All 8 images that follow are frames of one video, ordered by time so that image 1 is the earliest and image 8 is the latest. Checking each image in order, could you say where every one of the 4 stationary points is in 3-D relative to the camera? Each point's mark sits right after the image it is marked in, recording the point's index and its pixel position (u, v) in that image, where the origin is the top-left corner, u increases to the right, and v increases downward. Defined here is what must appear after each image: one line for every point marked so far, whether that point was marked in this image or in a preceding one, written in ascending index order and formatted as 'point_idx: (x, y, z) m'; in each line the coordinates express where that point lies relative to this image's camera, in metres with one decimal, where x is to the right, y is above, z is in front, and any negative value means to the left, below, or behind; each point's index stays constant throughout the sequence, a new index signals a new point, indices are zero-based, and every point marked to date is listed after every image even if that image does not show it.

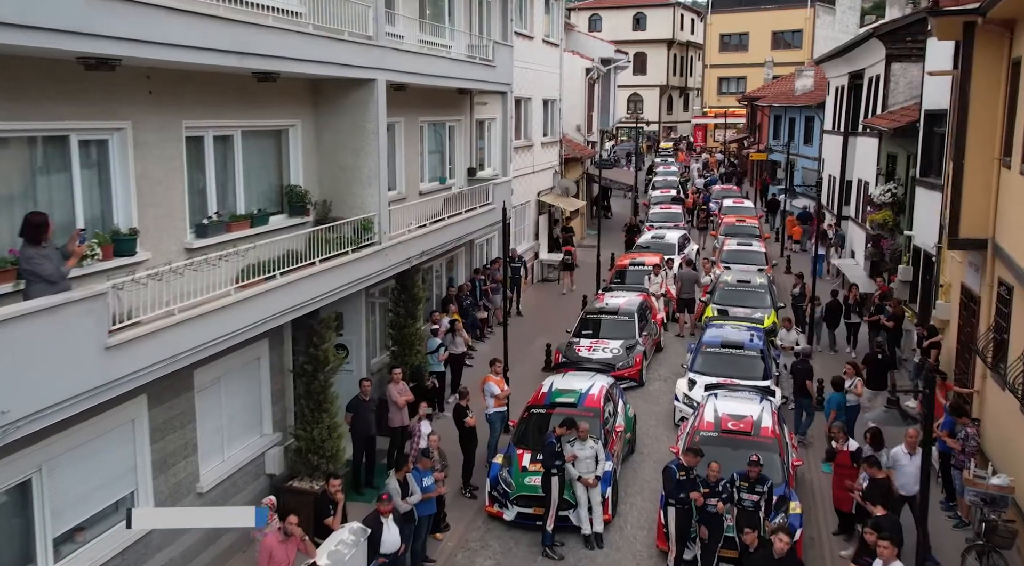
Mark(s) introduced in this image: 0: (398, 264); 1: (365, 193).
0: (-1.8, +0.3, +15.2) m
1: (-2.2, +1.3, +14.0) m
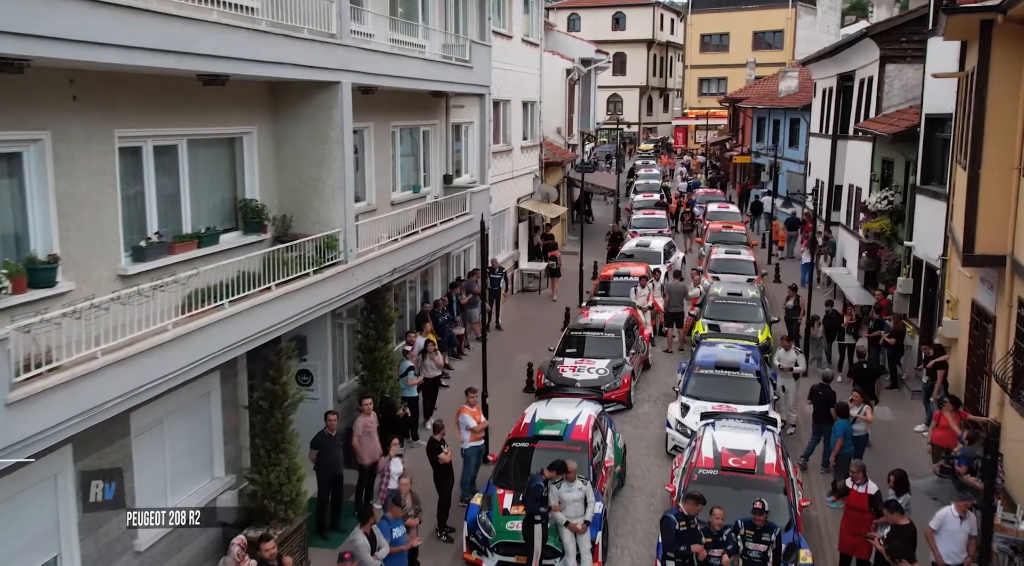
0: (-2.1, 0.0, +13.9) m
1: (-2.4, +1.0, +12.7) m
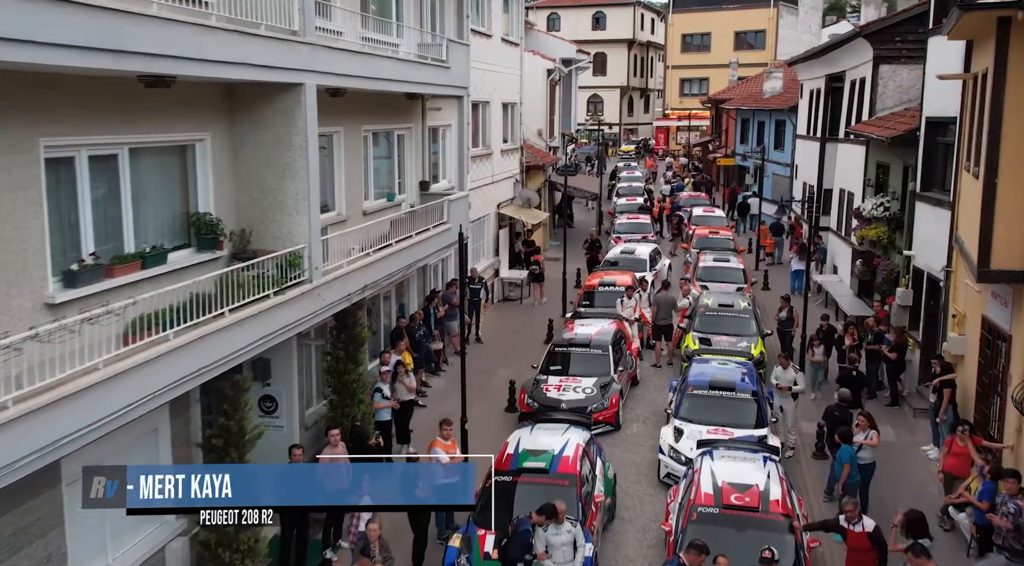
0: (-2.4, -0.3, +12.8) m
1: (-2.7, +0.8, +11.6) m
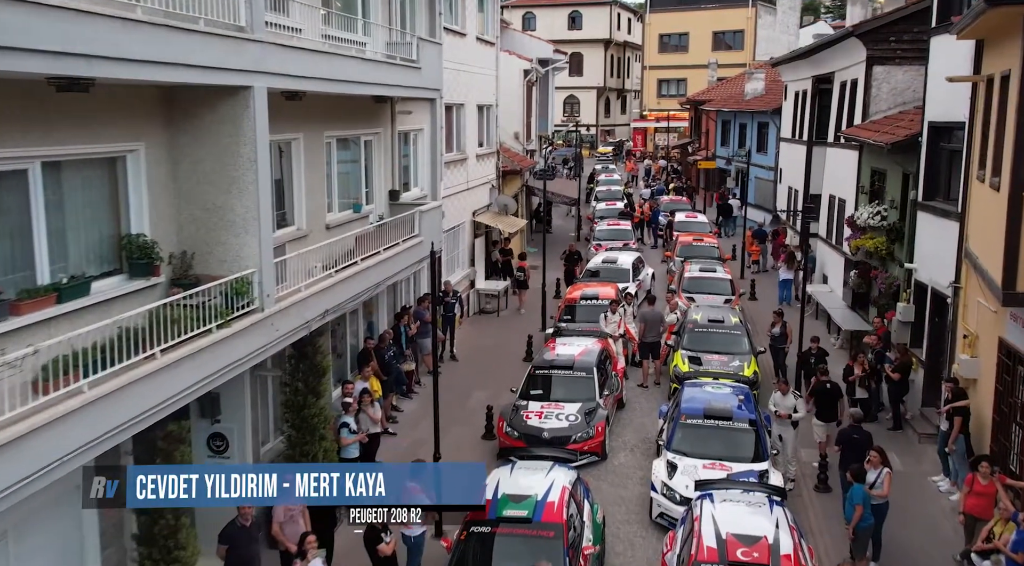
0: (-2.6, -0.6, +11.4) m
1: (-2.9, +0.4, +10.2) m
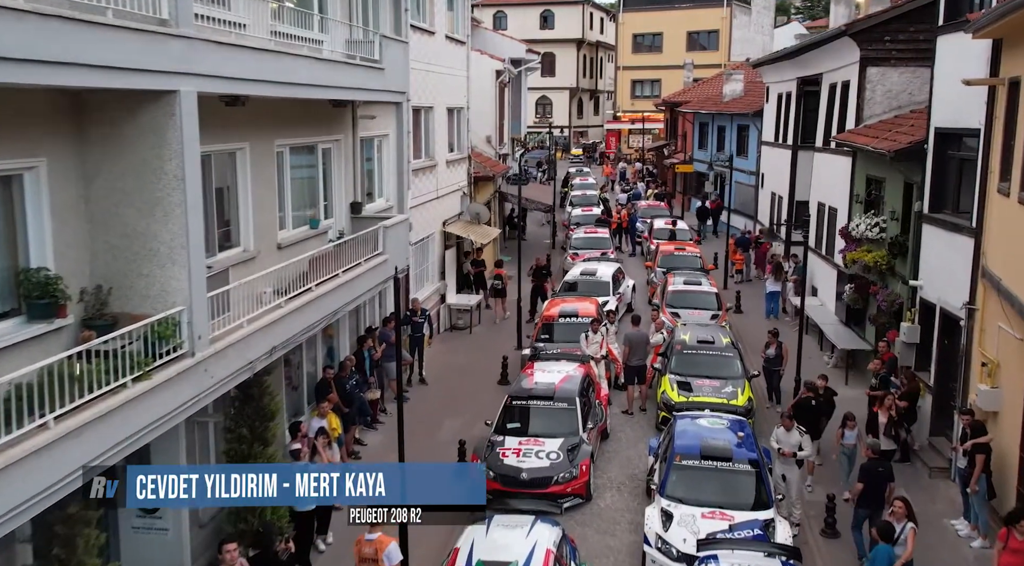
0: (-2.9, -0.9, +9.9) m
1: (-3.1, +0.1, +8.7) m
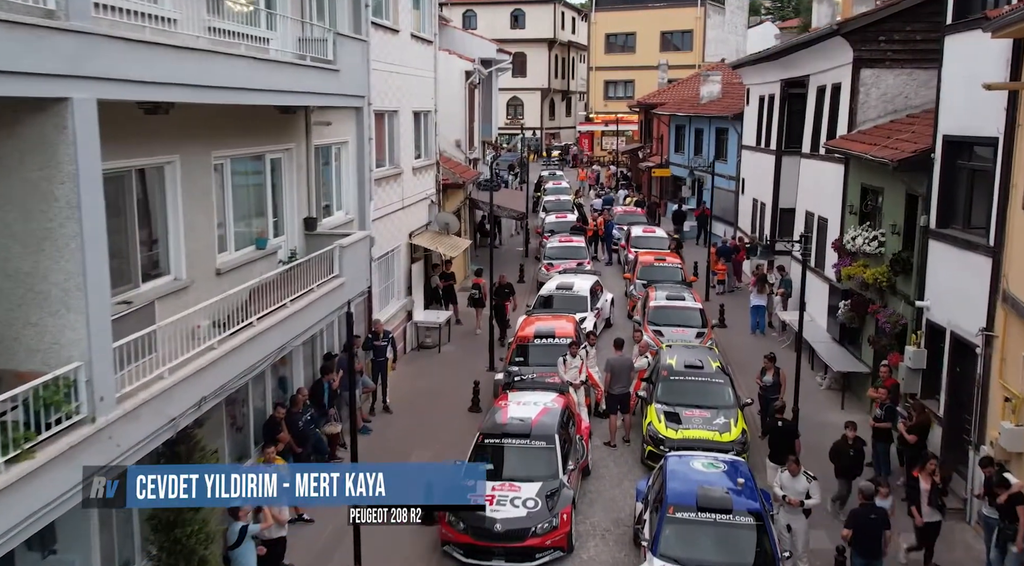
0: (-3.1, -1.3, +8.3) m
1: (-3.4, -0.3, +7.1) m
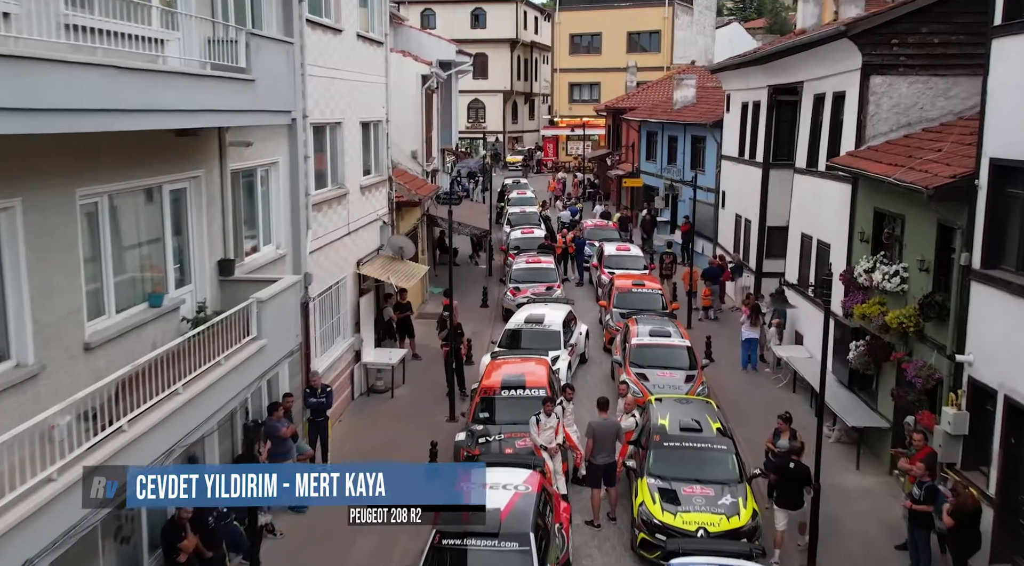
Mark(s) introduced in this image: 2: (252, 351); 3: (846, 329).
0: (-3.3, -2.0, +5.5) m
1: (-3.5, -1.0, +4.3) m
2: (-3.0, -0.8, +10.8) m
3: (+6.0, -0.9, +17.0) m
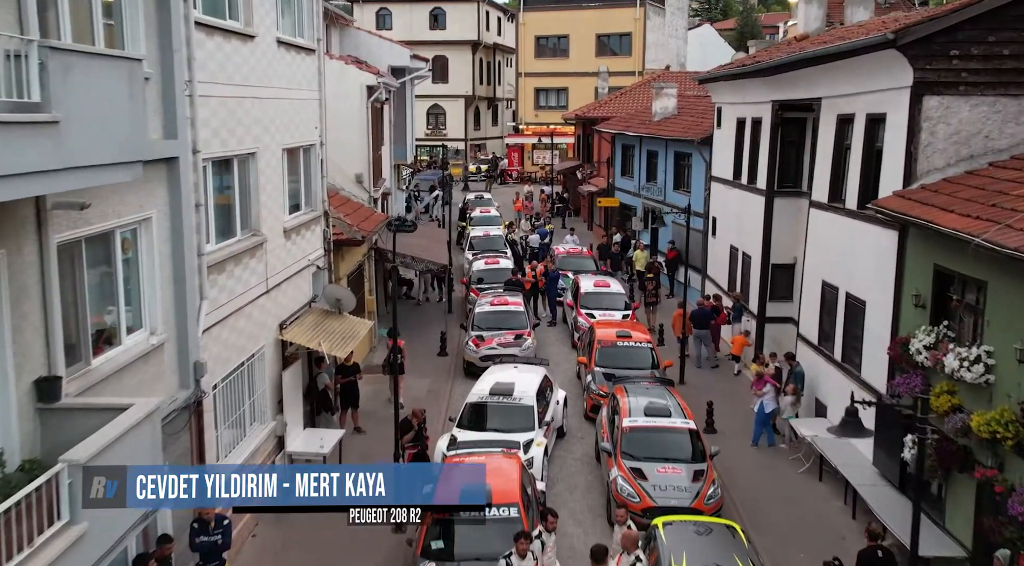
0: (-3.4, -3.1, +1.6) m
1: (-3.6, -2.1, +0.4) m
2: (-3.2, -1.9, +6.9) m
3: (+5.5, -1.9, +13.5) m
